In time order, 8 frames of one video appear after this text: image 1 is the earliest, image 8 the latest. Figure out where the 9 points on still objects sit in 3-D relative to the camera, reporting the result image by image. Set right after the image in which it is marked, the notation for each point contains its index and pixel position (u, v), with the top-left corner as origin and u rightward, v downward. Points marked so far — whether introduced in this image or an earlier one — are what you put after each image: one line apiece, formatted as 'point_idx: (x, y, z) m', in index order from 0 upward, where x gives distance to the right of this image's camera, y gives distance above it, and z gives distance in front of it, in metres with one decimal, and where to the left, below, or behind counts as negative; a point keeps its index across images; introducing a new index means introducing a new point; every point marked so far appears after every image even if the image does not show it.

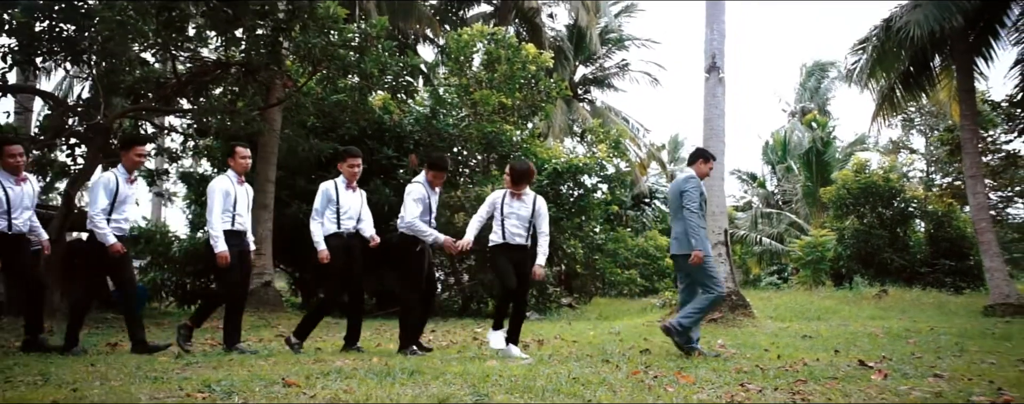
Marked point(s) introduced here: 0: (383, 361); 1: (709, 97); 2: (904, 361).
0: (-0.8, -0.9, +5.0) m
1: (+2.3, +1.2, +9.9) m
2: (+2.2, -0.9, +4.8) m
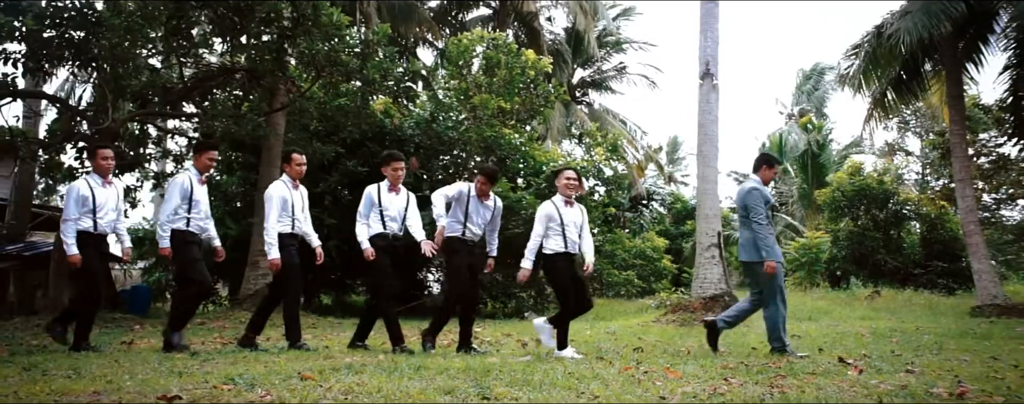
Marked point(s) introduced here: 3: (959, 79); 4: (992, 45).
0: (-0.8, -1.0, +5.2) m
1: (+2.3, +1.2, +10.1) m
2: (+2.2, -0.9, +5.1) m
3: (+6.0, +1.6, +11.2) m
4: (+6.4, +2.1, +11.2) m
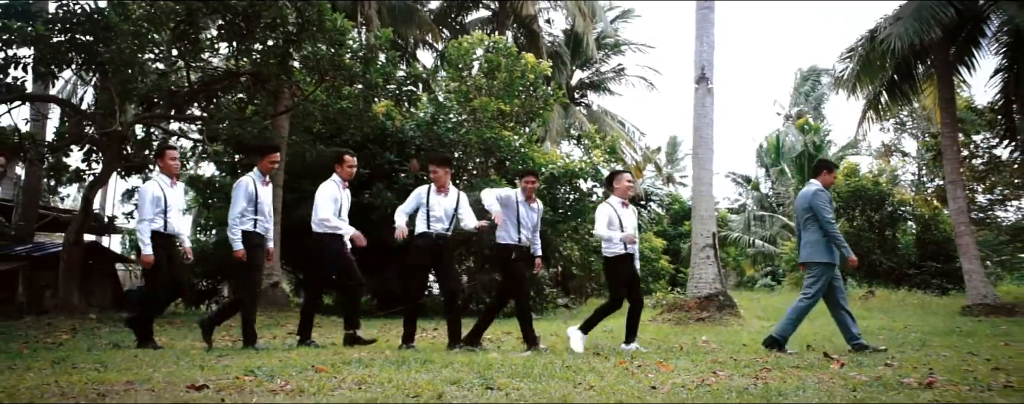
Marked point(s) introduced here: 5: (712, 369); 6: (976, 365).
0: (-0.8, -1.0, +5.4) m
1: (+2.3, +1.2, +10.3) m
2: (+2.2, -0.9, +5.3) m
3: (+6.0, +1.6, +11.4) m
4: (+6.4, +2.1, +11.4) m
5: (+1.0, -0.9, +4.4) m
6: (+2.5, -0.9, +4.6) m
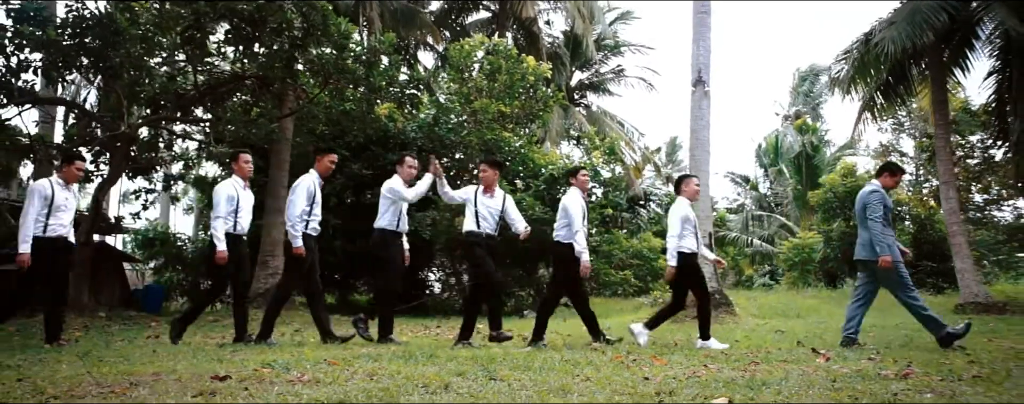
0: (-0.8, -1.0, +5.6) m
1: (+2.3, +1.2, +10.5) m
2: (+2.2, -1.0, +5.5) m
3: (+6.0, +1.6, +11.6) m
4: (+6.4, +2.1, +11.6) m
5: (+1.0, -0.9, +4.6) m
6: (+2.5, -0.9, +4.8) m
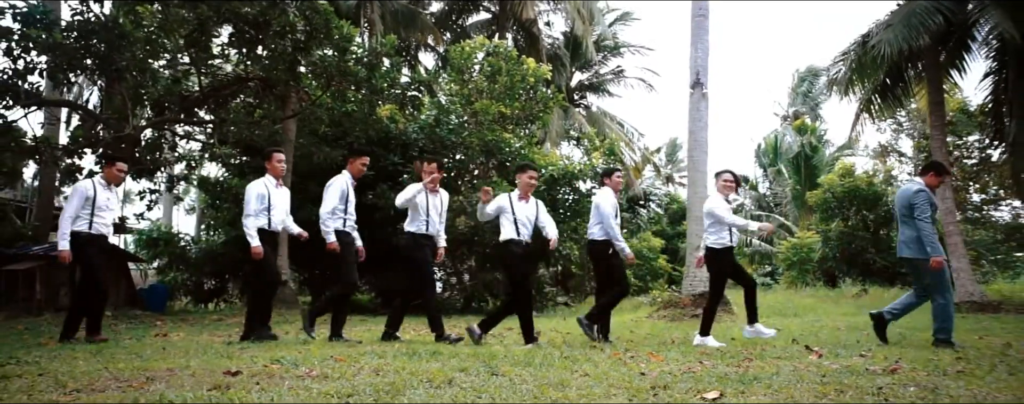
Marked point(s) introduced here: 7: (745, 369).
0: (-0.8, -1.0, +5.7) m
1: (+2.3, +1.2, +10.6) m
2: (+2.2, -1.0, +5.6) m
3: (+6.0, +1.6, +11.7) m
4: (+6.4, +2.1, +11.7) m
5: (+1.0, -0.9, +4.7) m
6: (+2.5, -0.9, +4.9) m
7: (+1.2, -0.8, +4.2) m
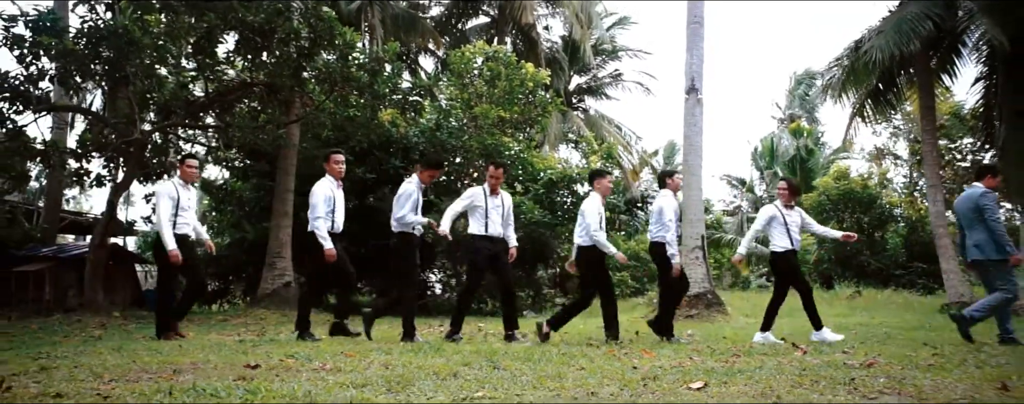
0: (-0.8, -1.0, +6.0) m
1: (+2.3, +1.1, +10.8) m
2: (+2.2, -1.0, +5.8) m
3: (+6.0, +1.6, +11.9) m
4: (+6.4, +2.0, +11.9) m
5: (+1.0, -0.9, +4.9) m
6: (+2.5, -0.9, +5.1) m
7: (+1.2, -0.9, +4.4) m
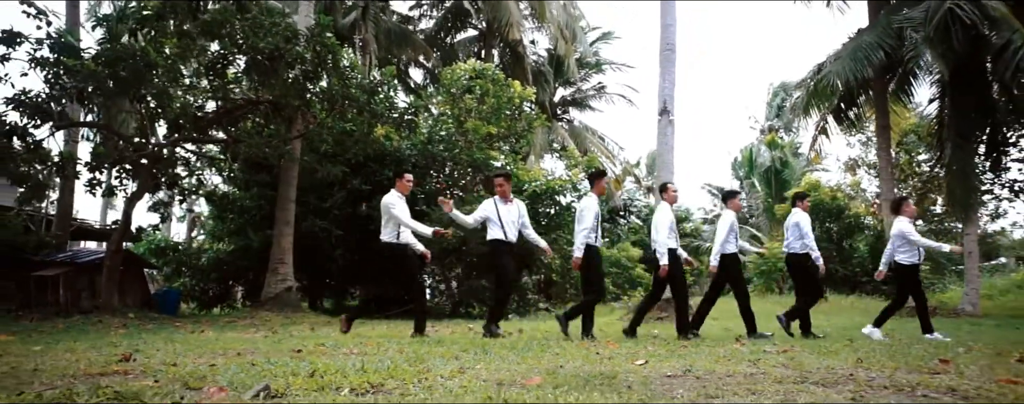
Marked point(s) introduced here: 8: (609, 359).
0: (-0.9, -1.1, +6.8) m
1: (+2.1, +1.0, +11.7) m
2: (+2.1, -1.1, +6.7) m
3: (+5.8, +1.4, +12.9) m
4: (+6.2, +1.8, +12.9) m
5: (+1.0, -1.0, +5.7) m
6: (+2.4, -1.0, +6.0) m
7: (+1.1, -1.0, +5.3) m
8: (+0.6, -0.9, +4.7) m
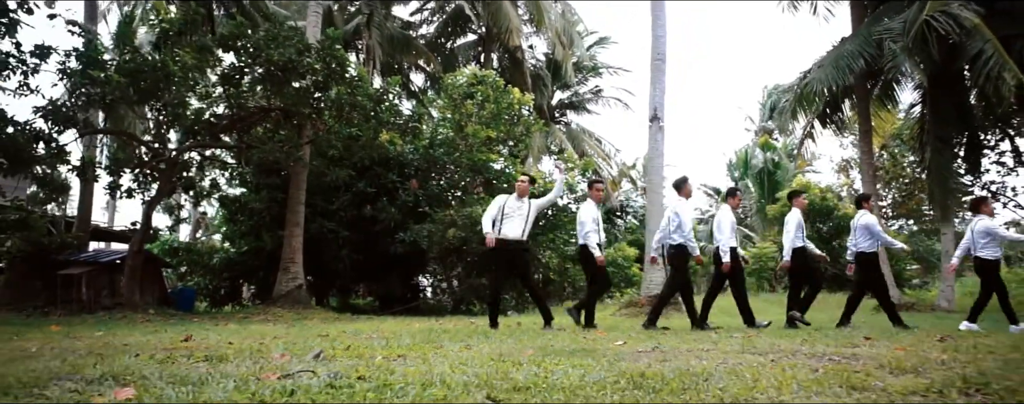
0: (-0.9, -1.1, +7.4) m
1: (+2.1, +0.9, +12.3) m
2: (+2.1, -1.1, +7.3) m
3: (+5.7, +1.4, +13.5) m
4: (+6.2, +1.8, +13.5) m
5: (+1.0, -1.0, +6.3) m
6: (+2.4, -1.1, +6.6) m
7: (+1.1, -1.0, +5.9) m
8: (+0.6, -0.9, +5.3) m
